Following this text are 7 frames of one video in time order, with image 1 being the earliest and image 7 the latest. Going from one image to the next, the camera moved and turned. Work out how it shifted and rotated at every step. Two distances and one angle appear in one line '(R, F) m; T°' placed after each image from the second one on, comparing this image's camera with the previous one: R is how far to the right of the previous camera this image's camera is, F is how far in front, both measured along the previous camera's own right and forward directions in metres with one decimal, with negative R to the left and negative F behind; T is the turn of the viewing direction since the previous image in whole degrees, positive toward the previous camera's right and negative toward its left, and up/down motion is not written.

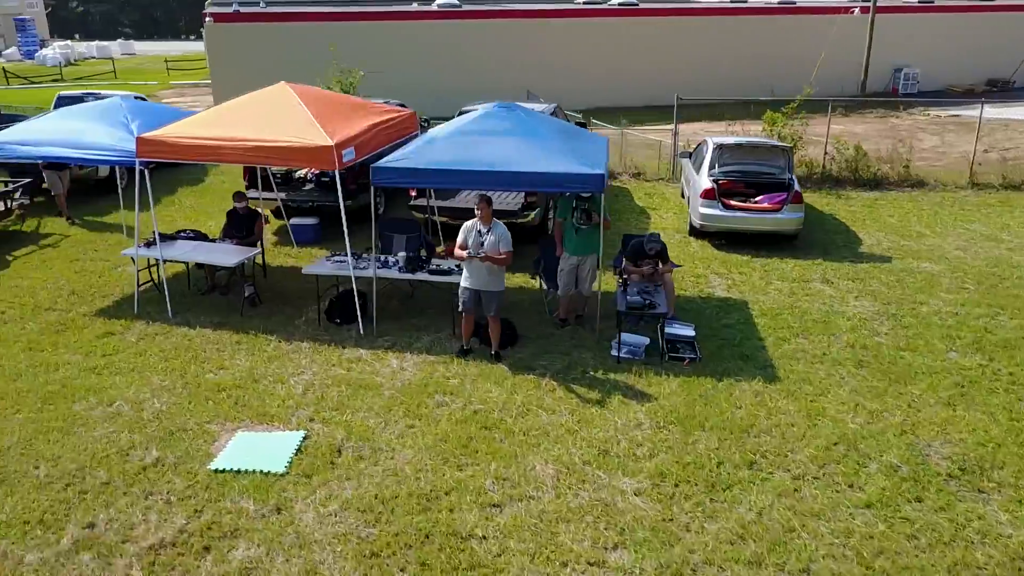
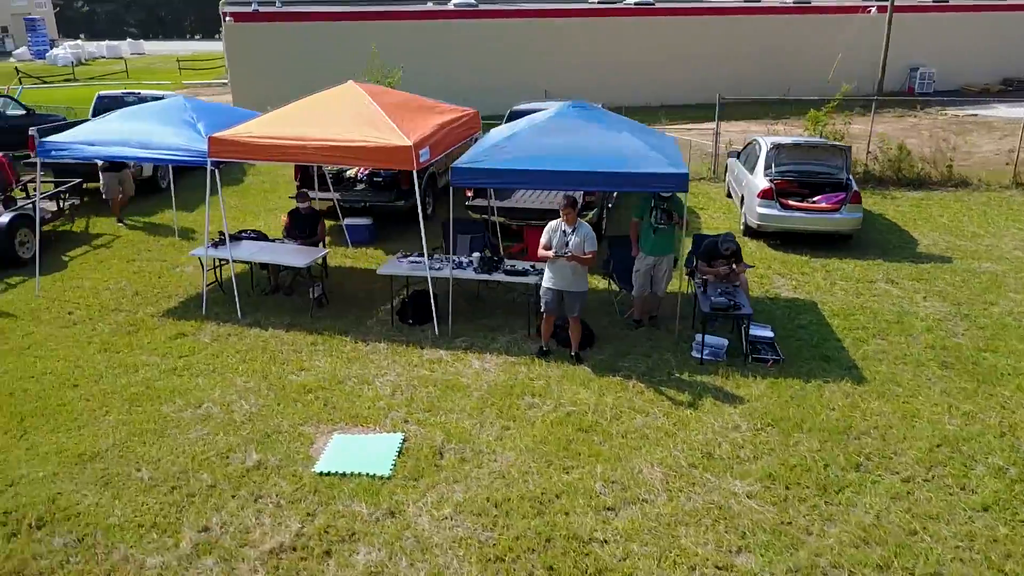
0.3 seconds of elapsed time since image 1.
(-0.7, 0.0) m; 0°
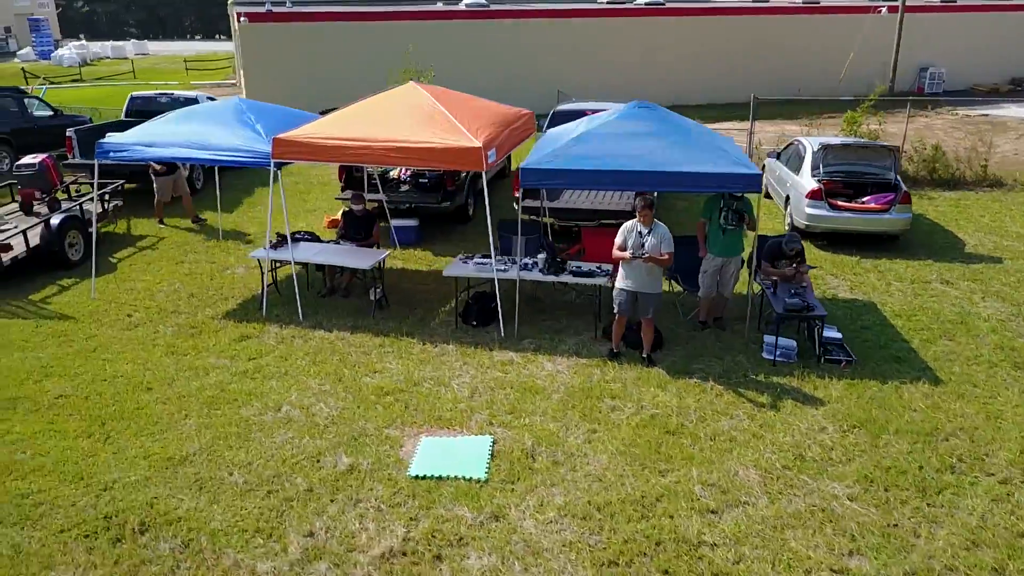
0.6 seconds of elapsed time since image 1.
(-0.6, 0.0) m; 0°
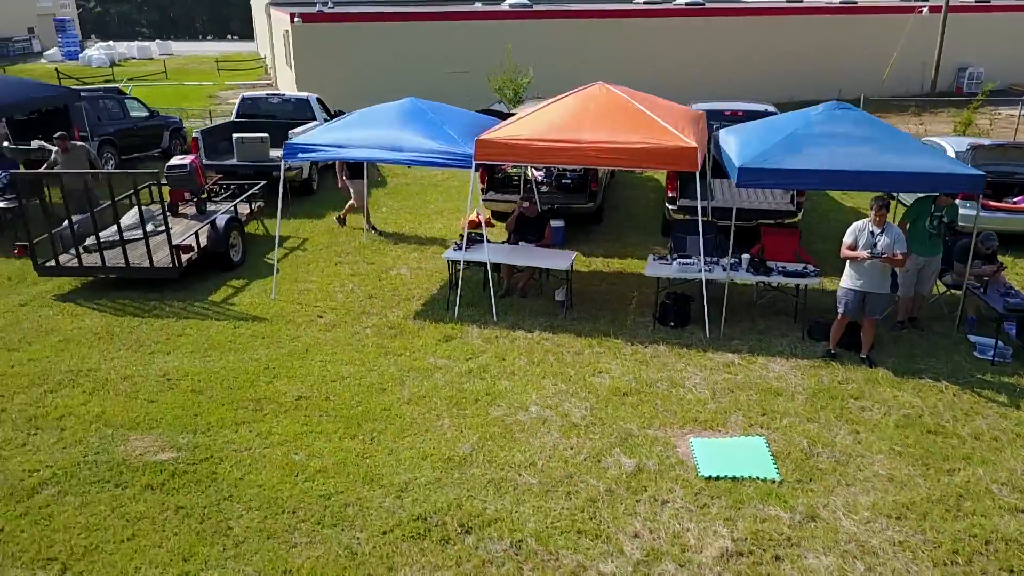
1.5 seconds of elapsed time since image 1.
(-1.8, 0.0) m; 0°
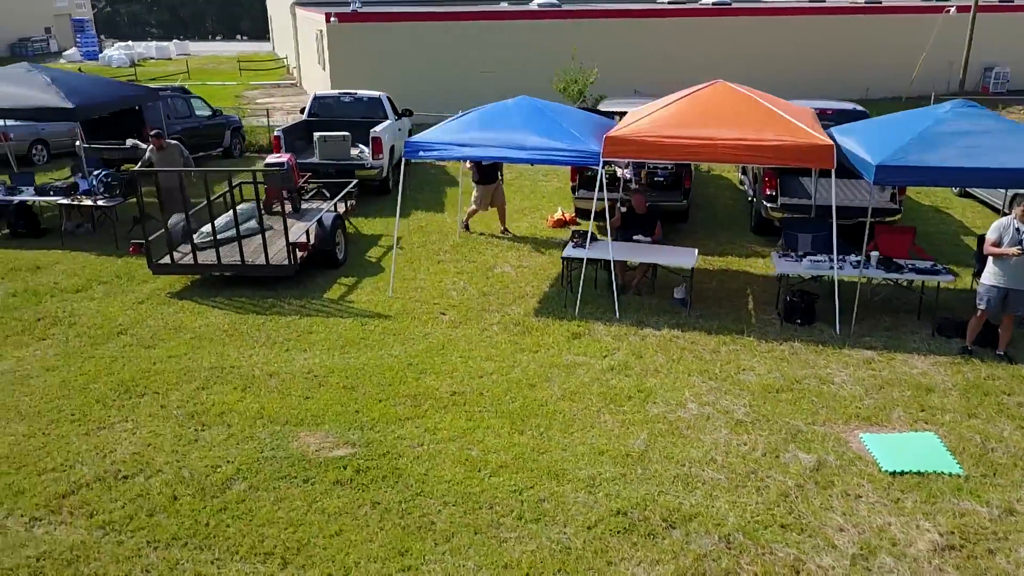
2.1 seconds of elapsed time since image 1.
(-1.1, 0.0) m; 0°
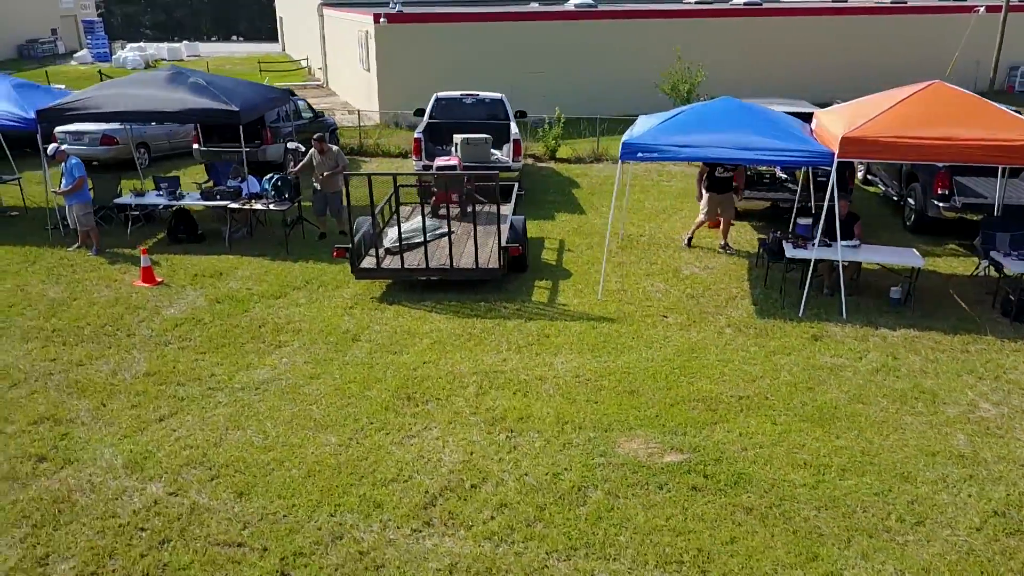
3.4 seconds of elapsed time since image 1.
(-2.2, +0.1) m; +1°
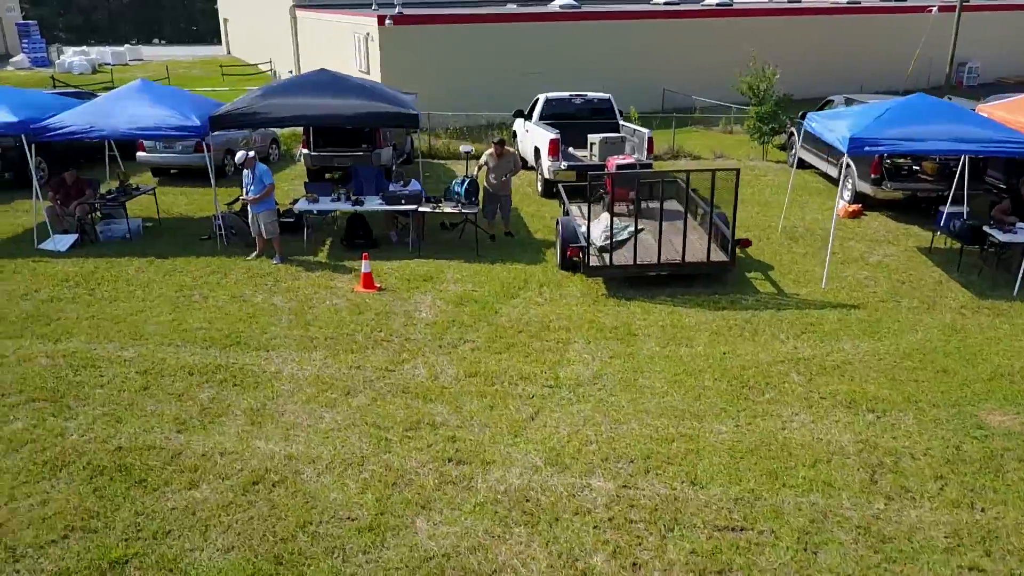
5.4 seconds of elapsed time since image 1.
(-3.1, 0.0) m; +6°
